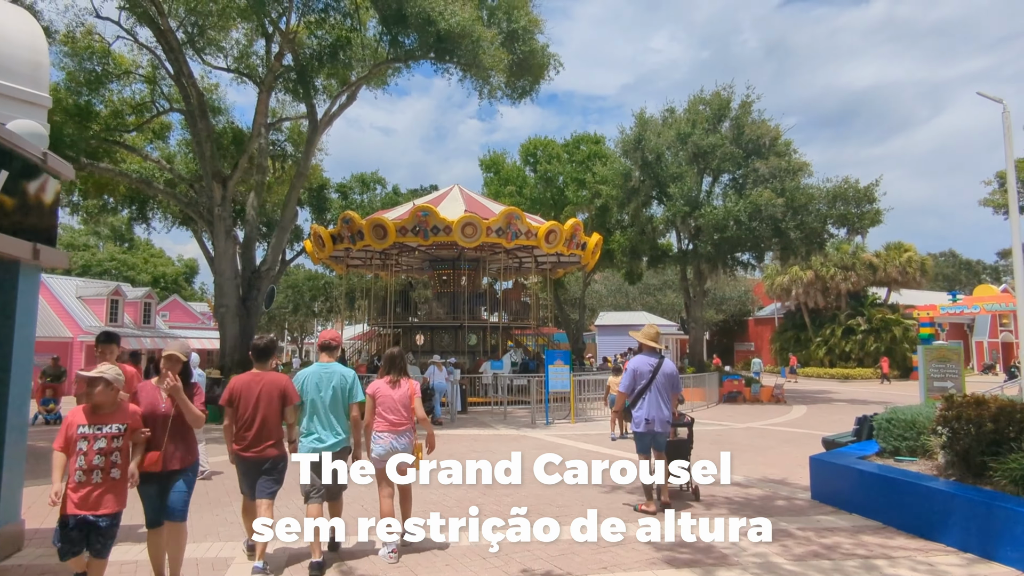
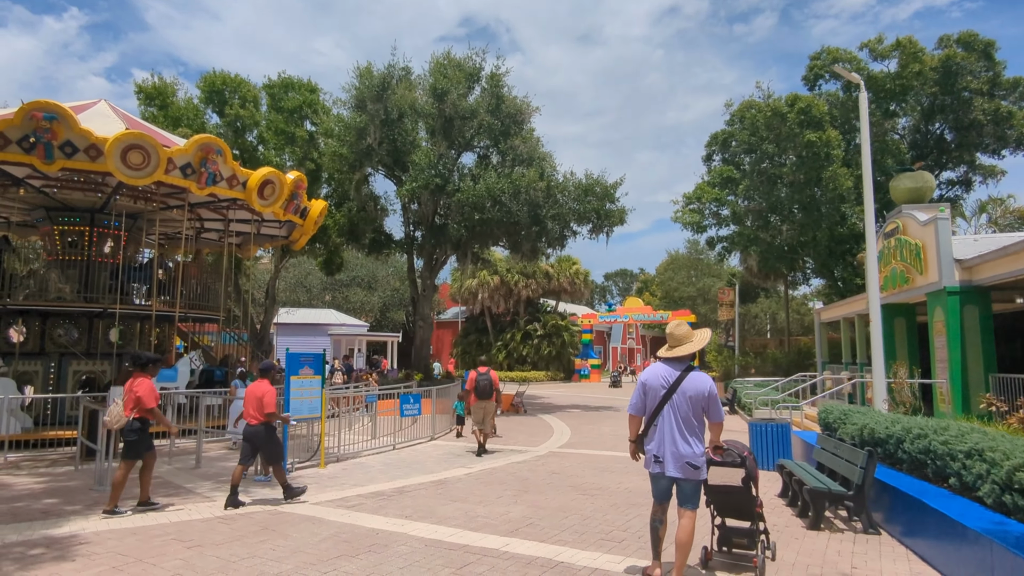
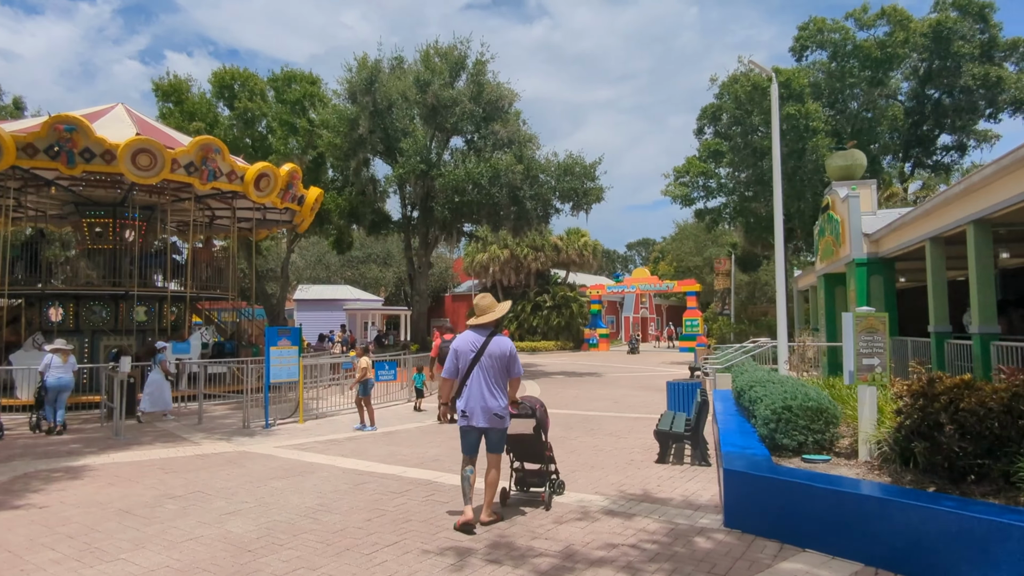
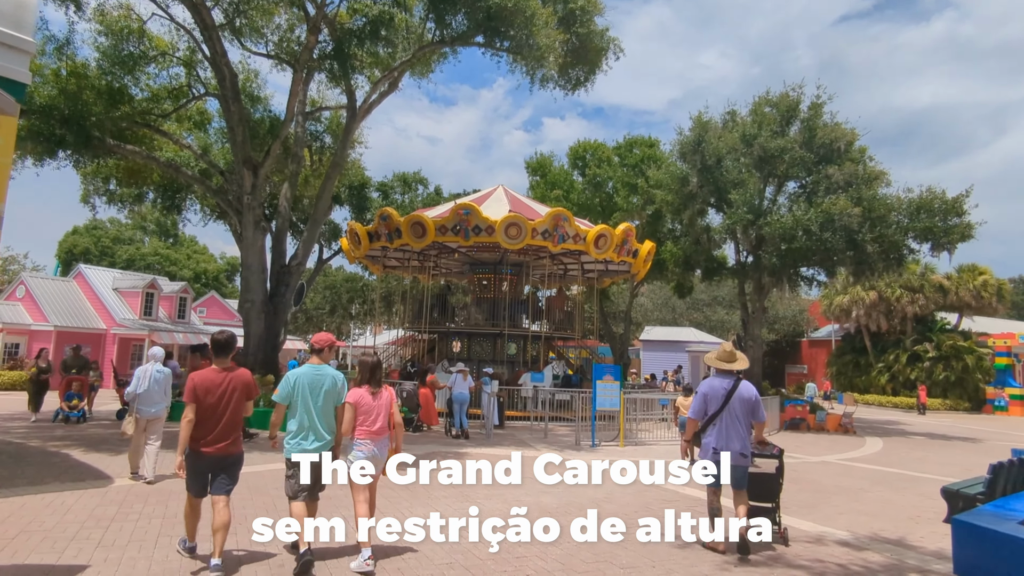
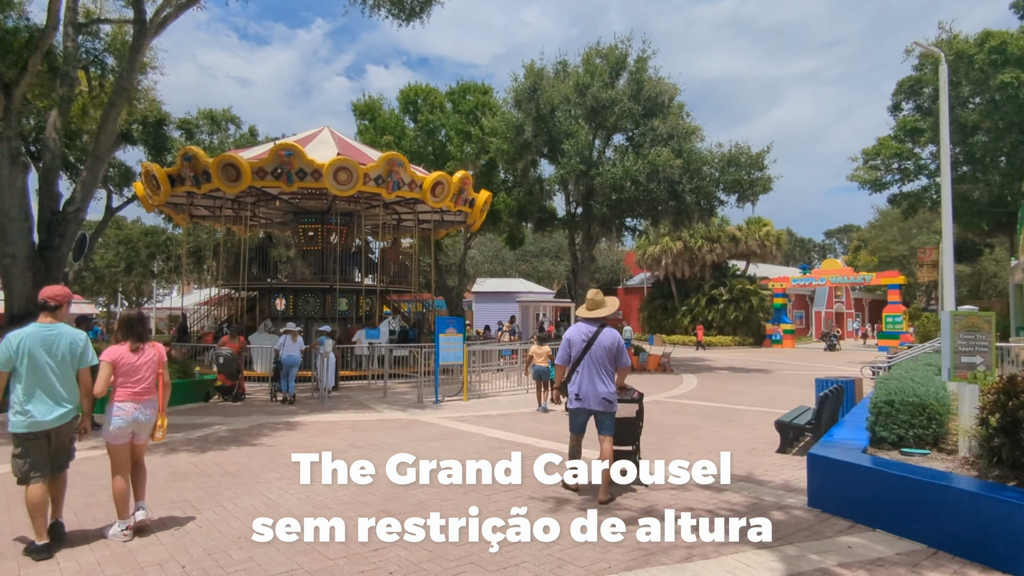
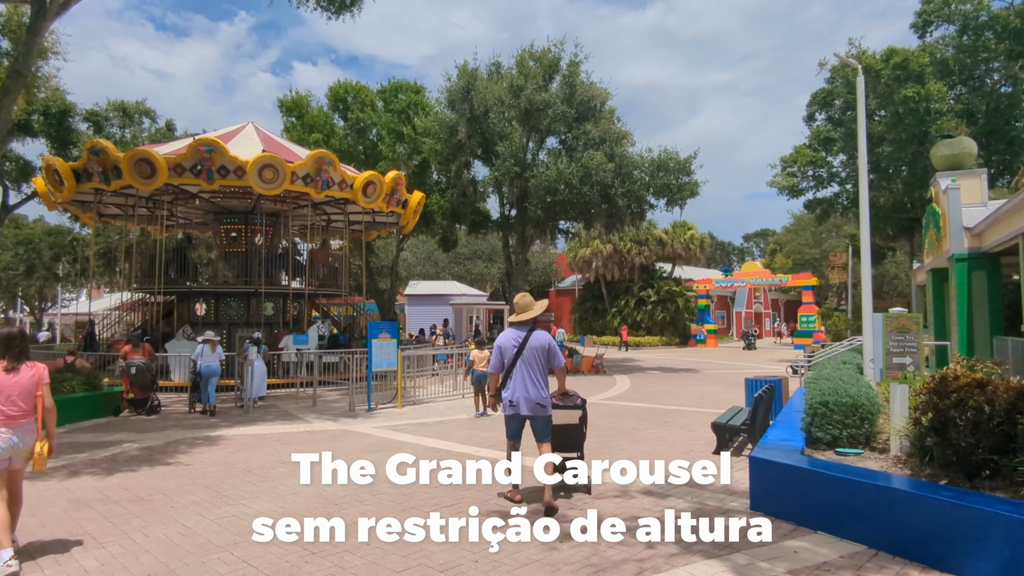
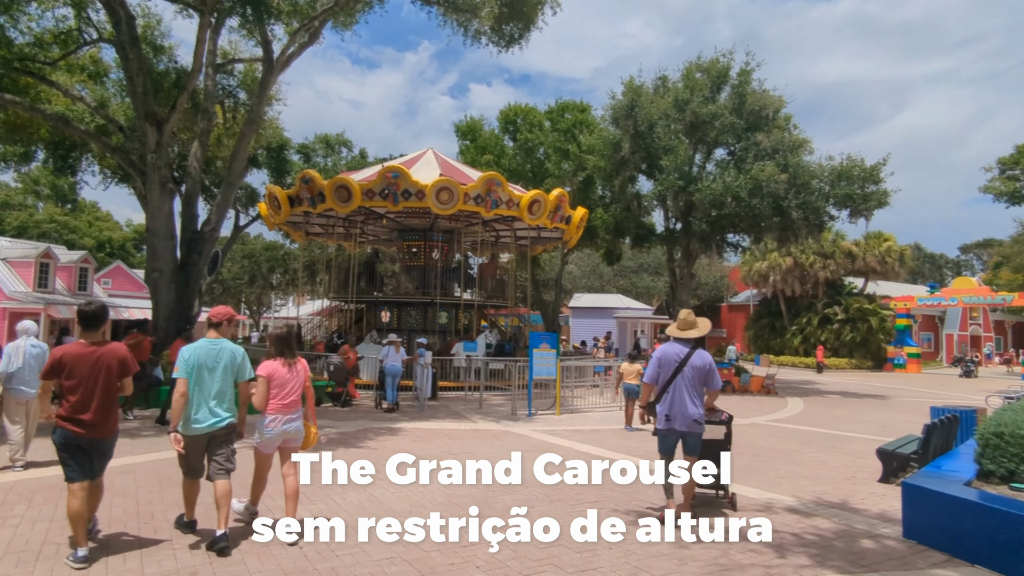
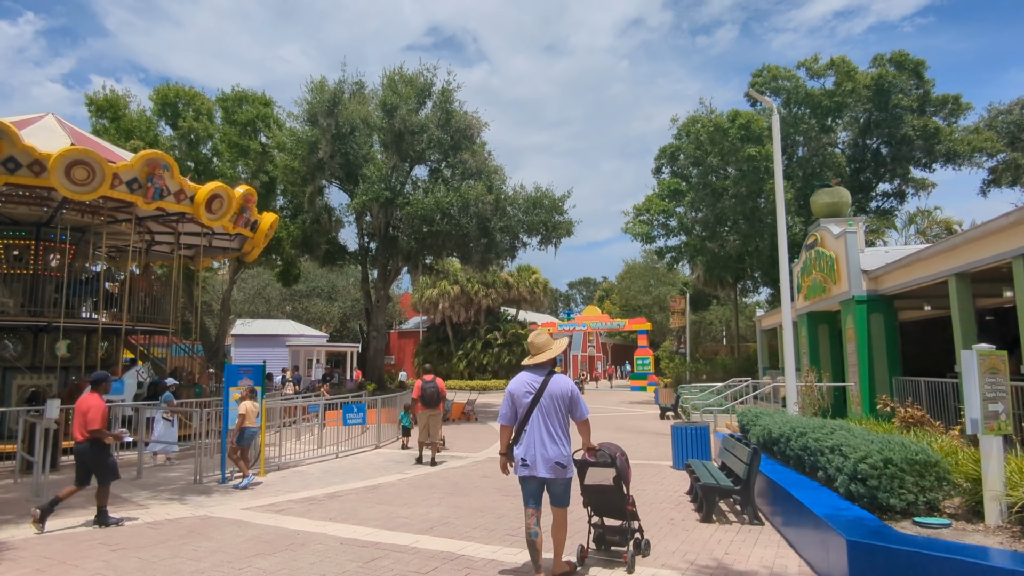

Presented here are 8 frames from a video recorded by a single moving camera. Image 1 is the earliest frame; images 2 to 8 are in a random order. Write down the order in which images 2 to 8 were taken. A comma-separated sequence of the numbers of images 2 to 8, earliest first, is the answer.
4, 7, 5, 6, 3, 8, 2
